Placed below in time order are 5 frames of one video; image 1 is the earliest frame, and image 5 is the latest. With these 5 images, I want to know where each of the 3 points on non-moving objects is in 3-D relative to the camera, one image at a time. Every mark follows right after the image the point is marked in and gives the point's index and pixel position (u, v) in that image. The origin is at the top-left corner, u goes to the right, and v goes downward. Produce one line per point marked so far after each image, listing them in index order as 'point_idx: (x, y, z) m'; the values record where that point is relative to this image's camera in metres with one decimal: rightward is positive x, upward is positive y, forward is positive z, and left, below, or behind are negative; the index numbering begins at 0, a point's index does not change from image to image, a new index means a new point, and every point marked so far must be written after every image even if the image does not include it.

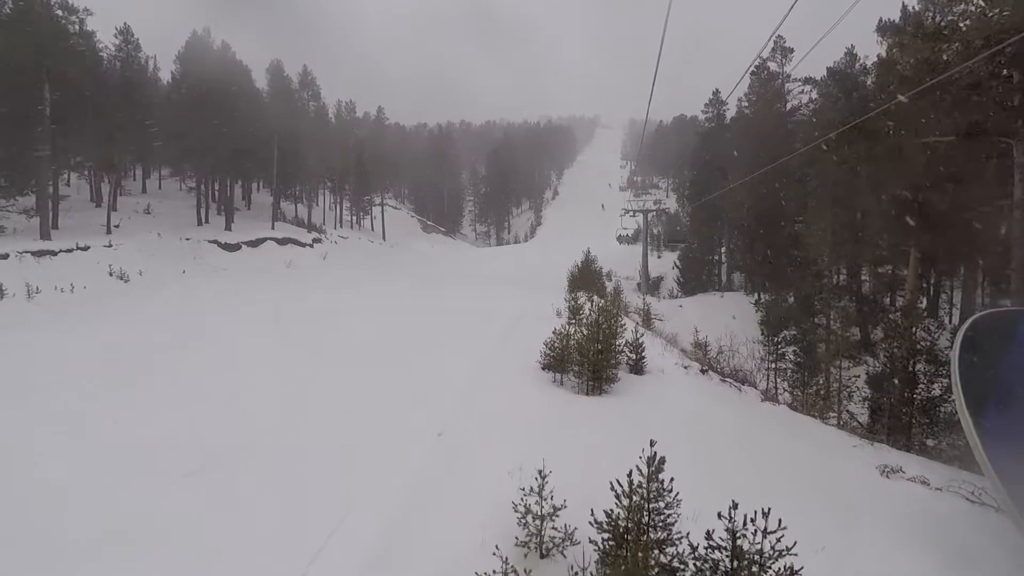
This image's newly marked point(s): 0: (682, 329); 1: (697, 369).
0: (+7.2, -1.7, +19.8) m
1: (+3.6, -1.6, +9.1) m
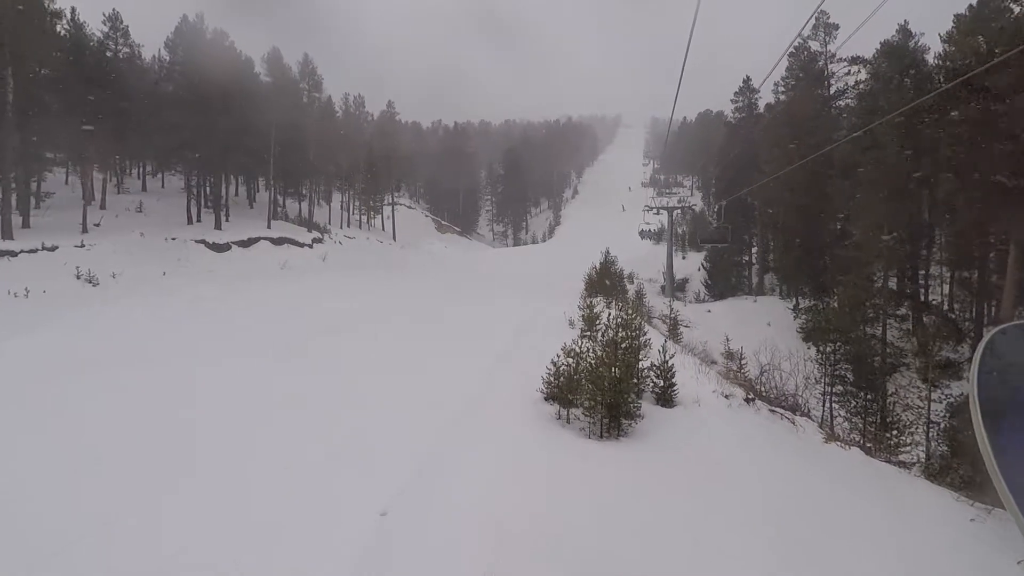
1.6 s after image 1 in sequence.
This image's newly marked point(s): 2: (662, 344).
0: (+7.6, -1.9, +17.9) m
1: (+3.6, -1.7, +7.3) m
2: (+2.9, -1.2, +9.1) m
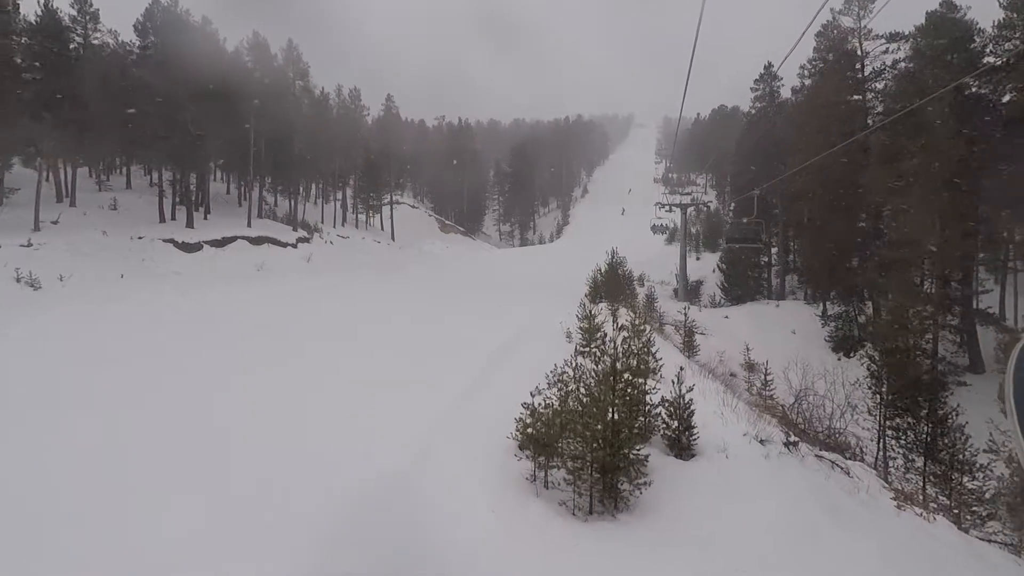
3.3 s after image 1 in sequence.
0: (+7.5, -2.0, +16.1) m
1: (+3.2, -1.8, +5.6) m
2: (+2.6, -1.3, +7.5) m
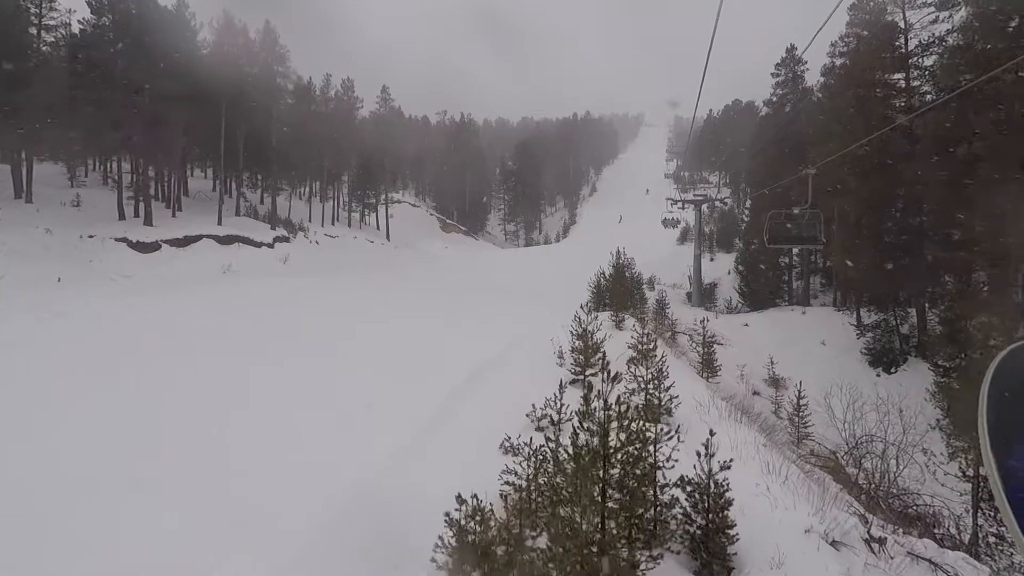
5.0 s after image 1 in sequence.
0: (+7.3, -2.2, +14.2) m
1: (+2.8, -2.0, +3.8) m
2: (+2.3, -1.4, +5.7) m
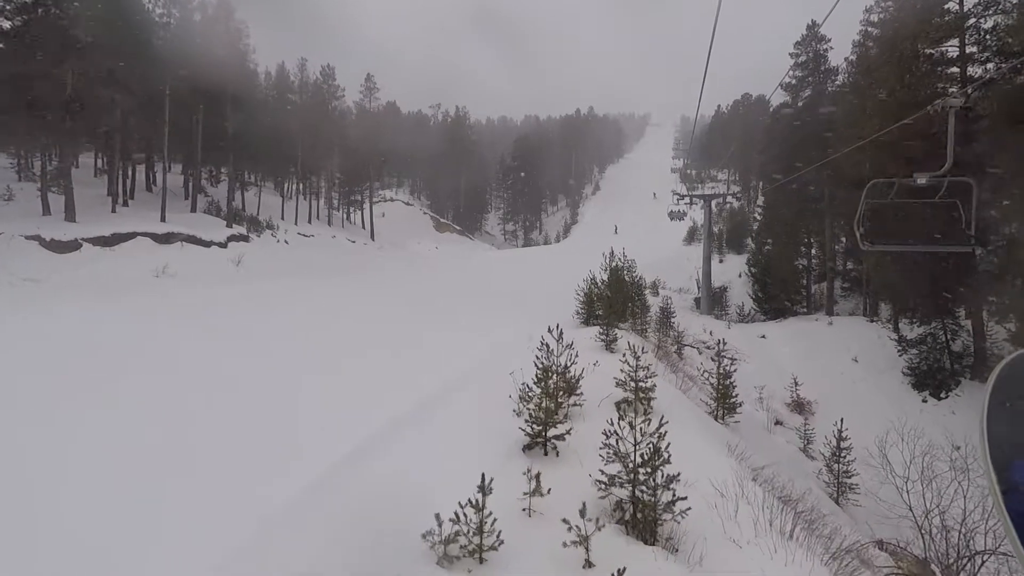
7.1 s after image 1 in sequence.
0: (+6.7, -2.4, +12.1) m
1: (+2.1, -2.2, +1.7) m
2: (+1.6, -1.6, +3.6) m
